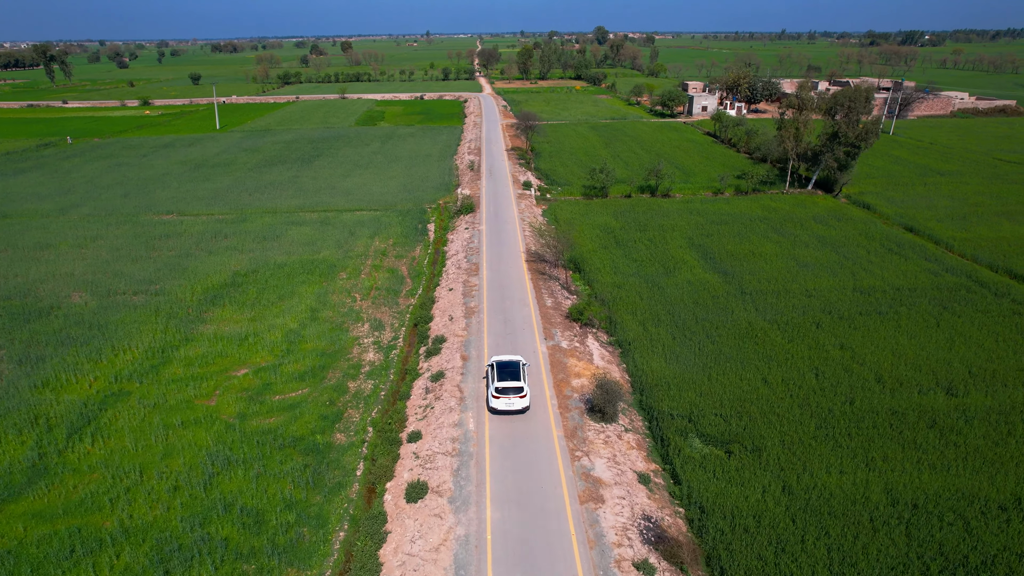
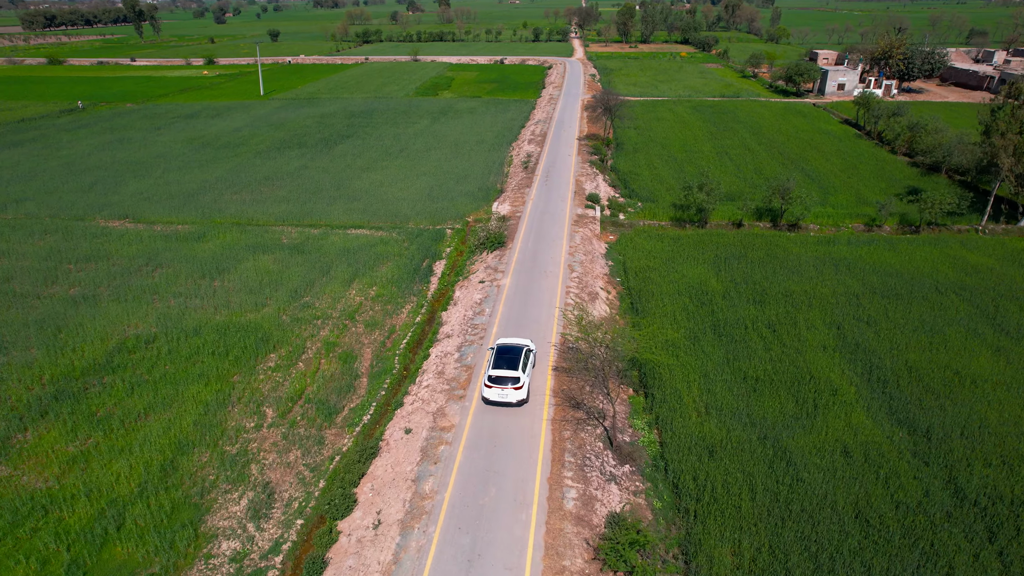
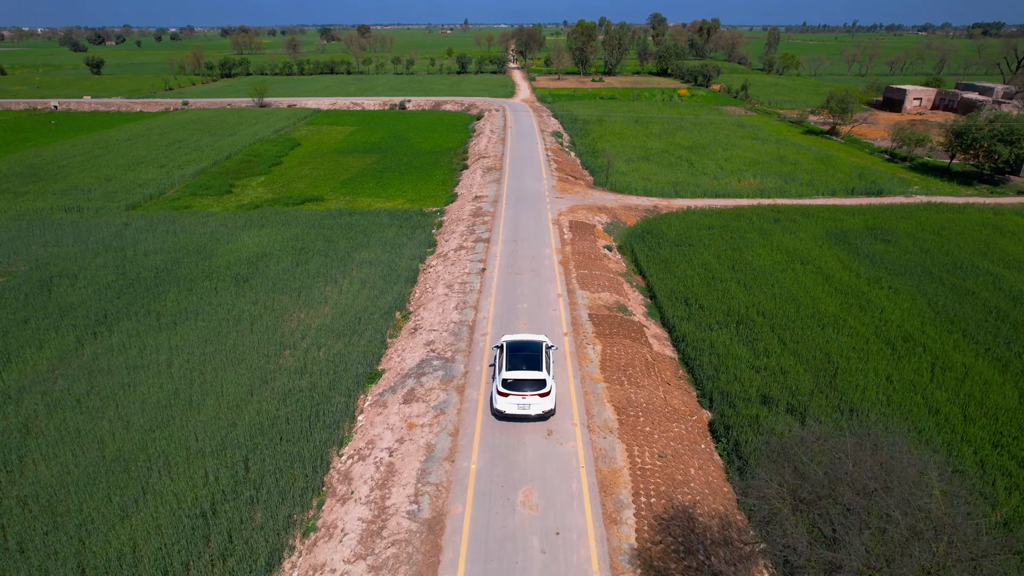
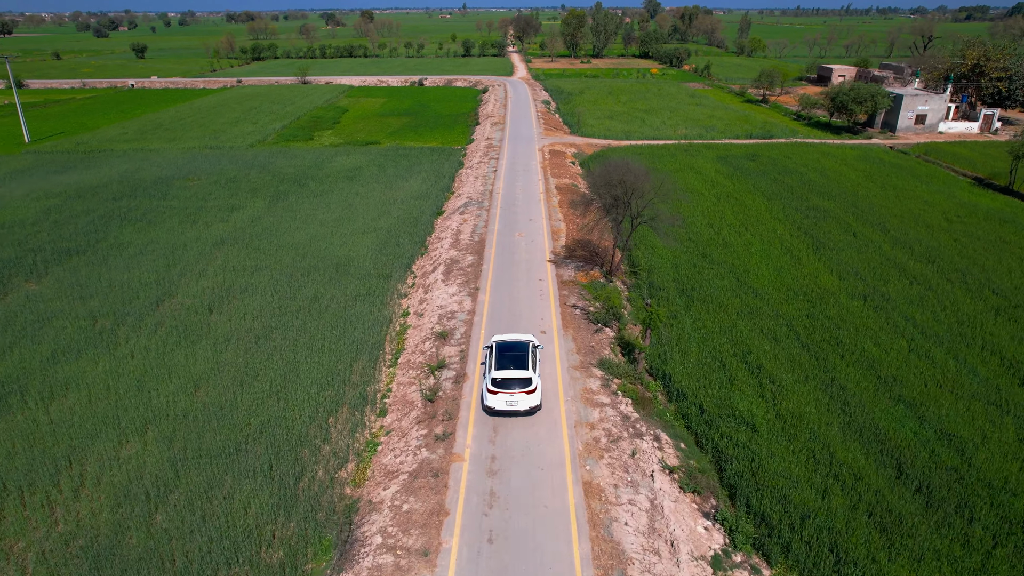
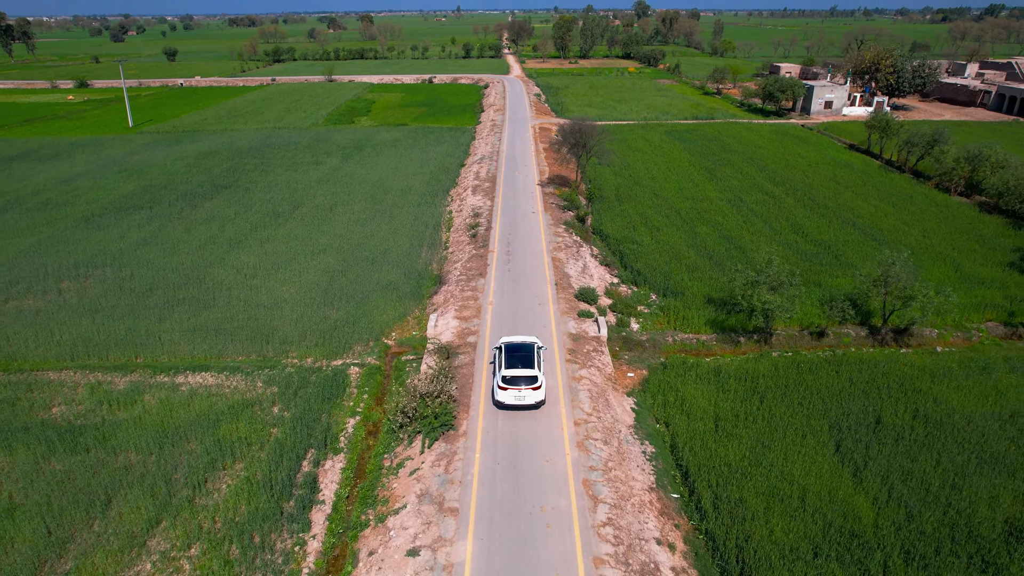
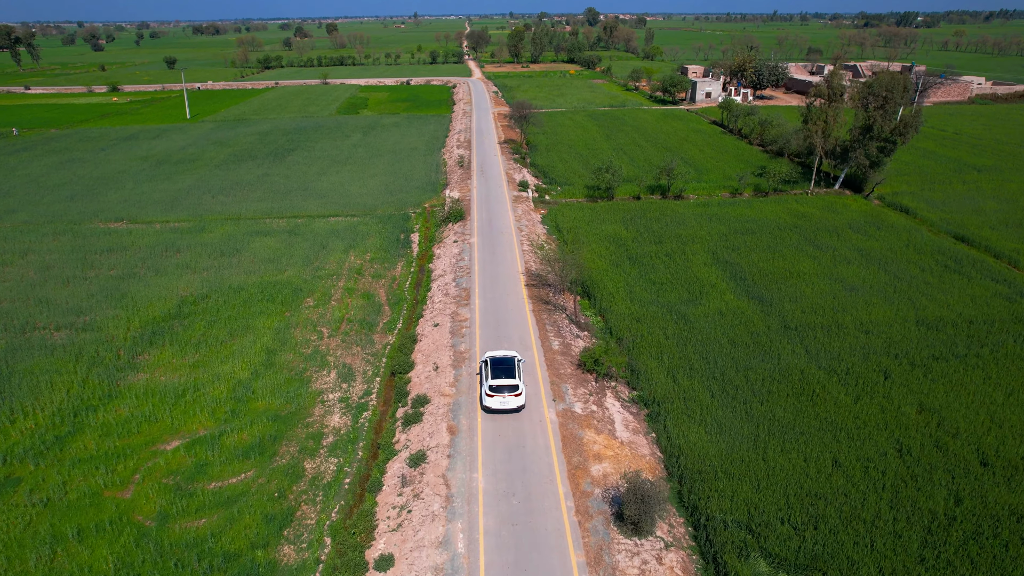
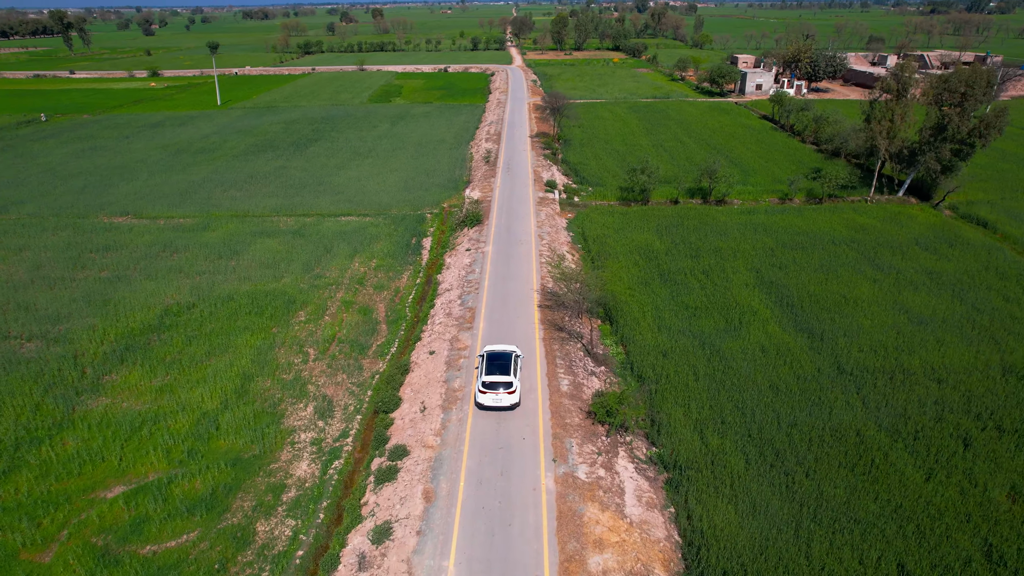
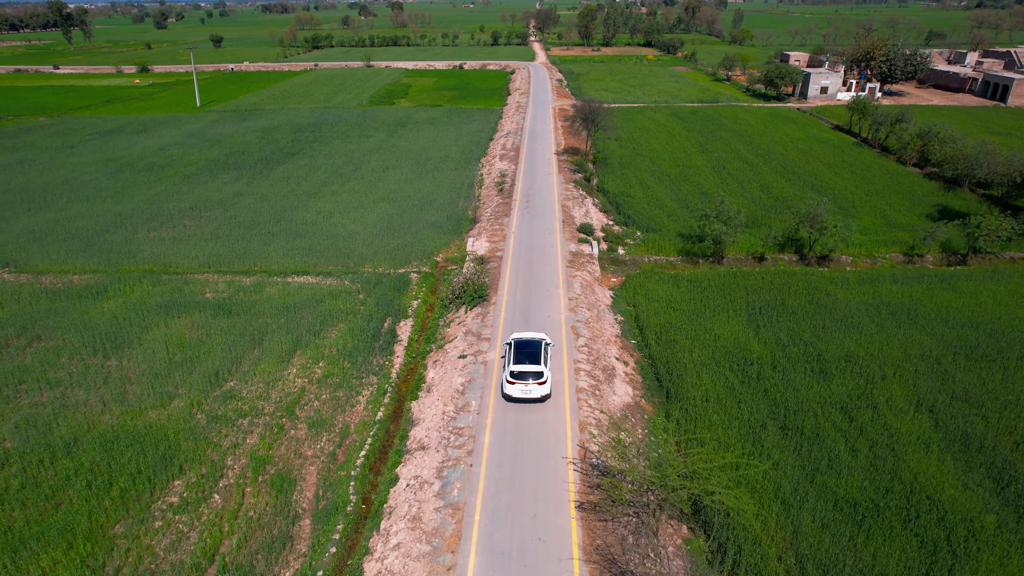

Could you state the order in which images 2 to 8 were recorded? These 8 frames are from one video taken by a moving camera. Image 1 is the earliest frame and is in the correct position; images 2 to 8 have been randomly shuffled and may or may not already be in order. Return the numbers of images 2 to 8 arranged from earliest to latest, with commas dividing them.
6, 7, 2, 8, 5, 4, 3
